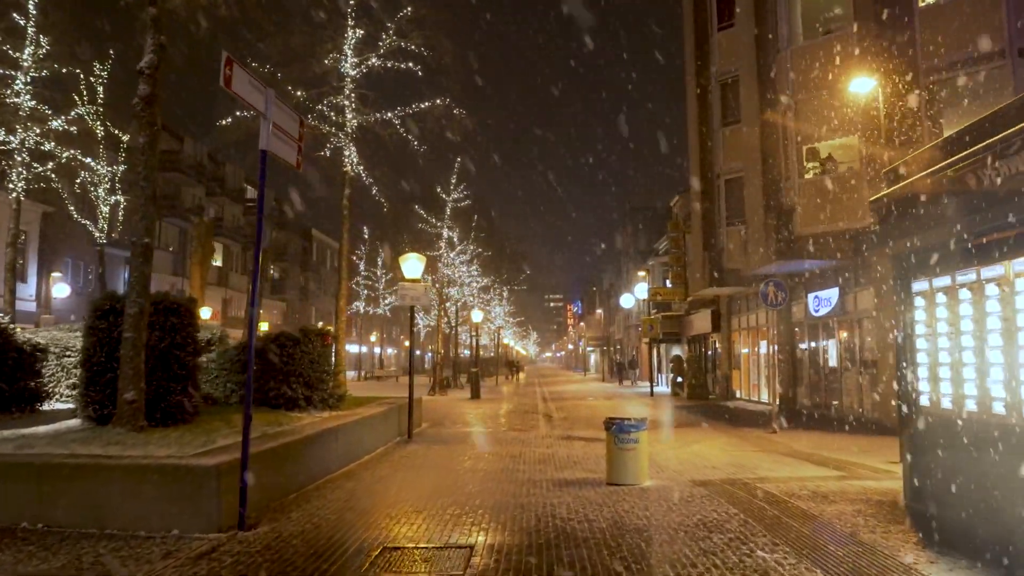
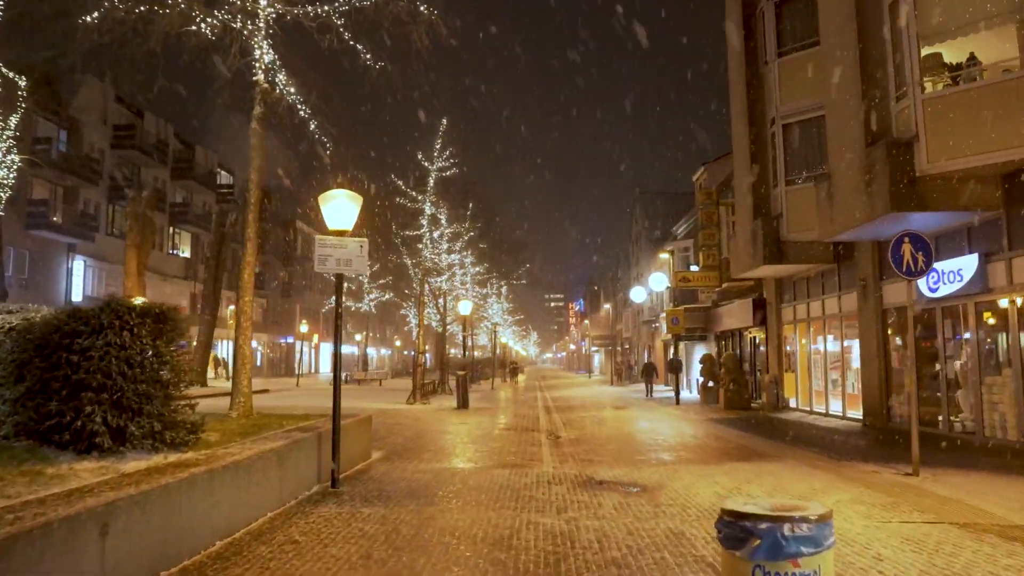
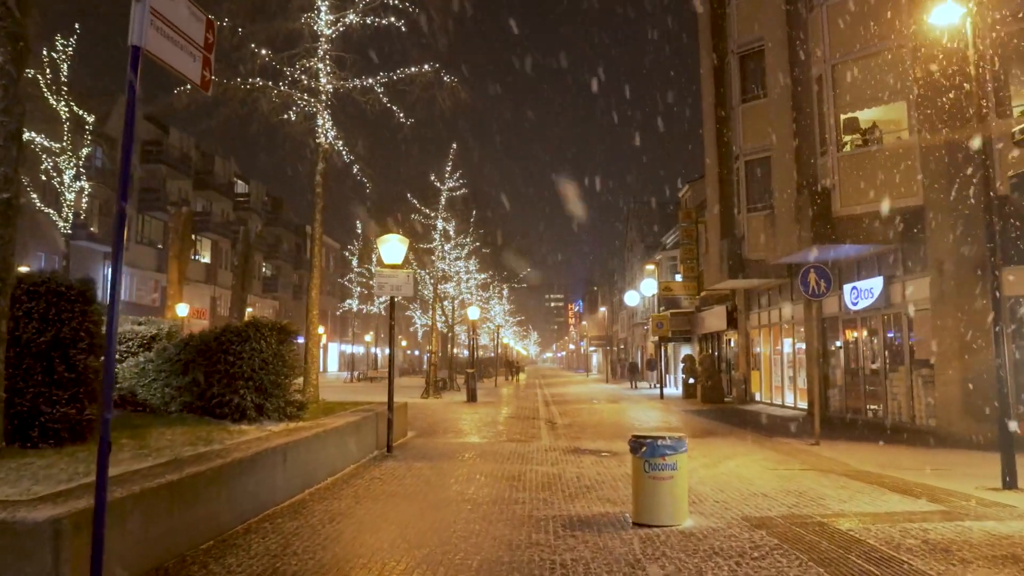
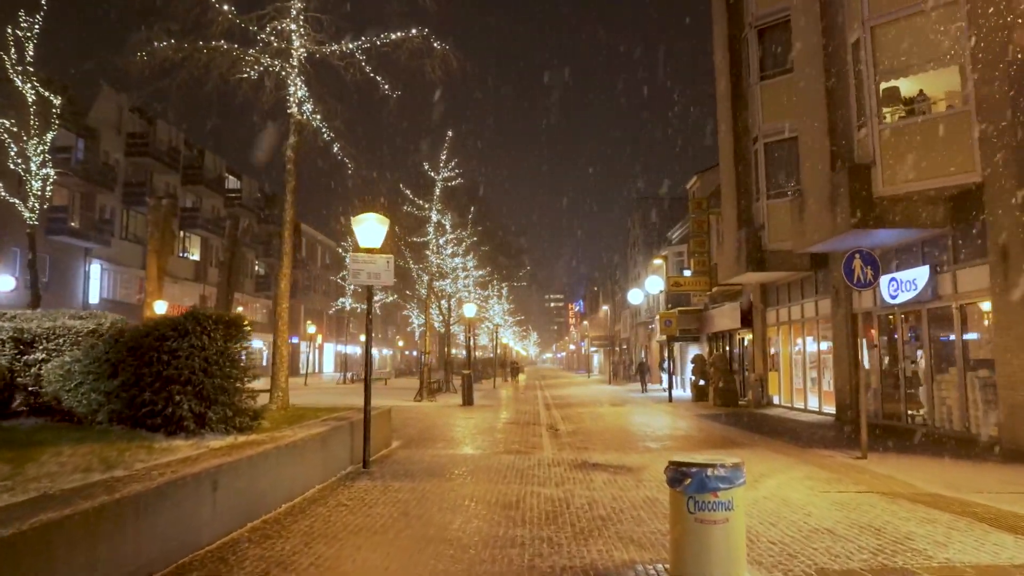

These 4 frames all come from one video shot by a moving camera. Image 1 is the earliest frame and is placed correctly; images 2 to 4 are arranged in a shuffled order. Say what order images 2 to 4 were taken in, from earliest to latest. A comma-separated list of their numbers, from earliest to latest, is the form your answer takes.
3, 4, 2
